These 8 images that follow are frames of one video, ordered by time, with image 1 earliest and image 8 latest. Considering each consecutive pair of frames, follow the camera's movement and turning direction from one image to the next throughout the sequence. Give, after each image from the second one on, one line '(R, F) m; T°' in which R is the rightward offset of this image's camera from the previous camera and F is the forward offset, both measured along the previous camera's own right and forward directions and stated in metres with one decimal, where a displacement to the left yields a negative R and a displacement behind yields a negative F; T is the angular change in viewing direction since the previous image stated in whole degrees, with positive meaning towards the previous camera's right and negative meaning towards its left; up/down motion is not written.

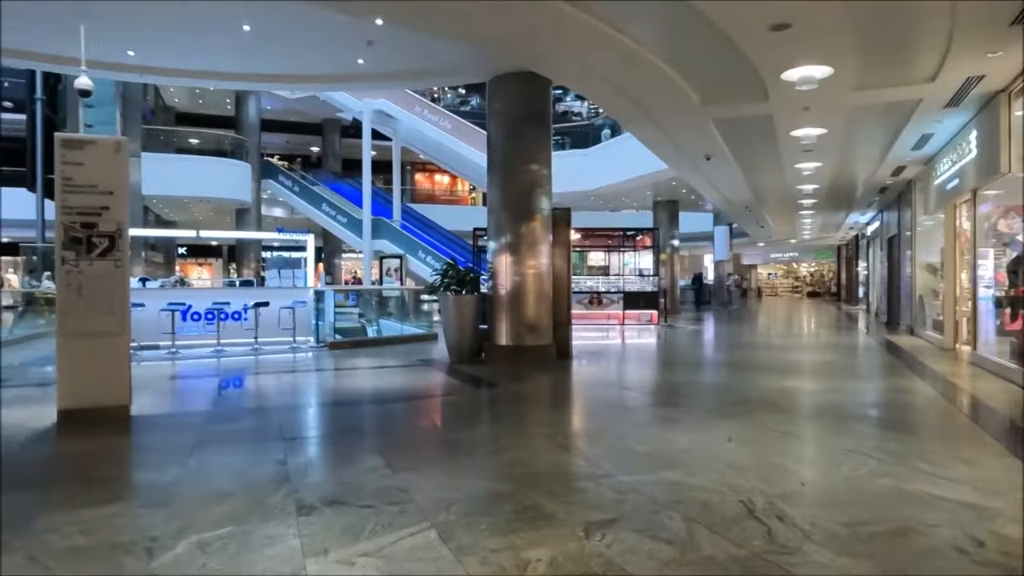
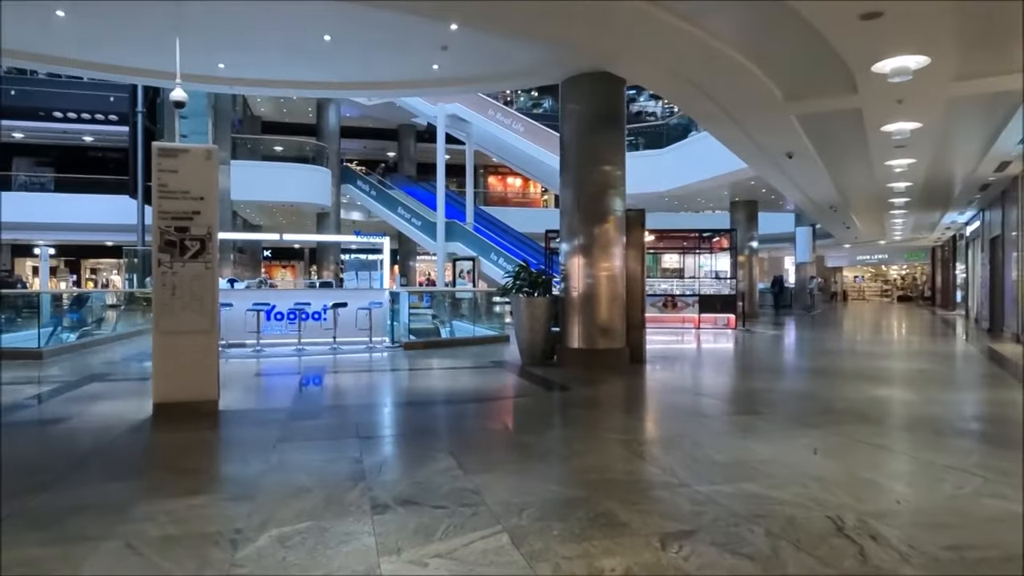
(0.0, 0.0) m; -6°
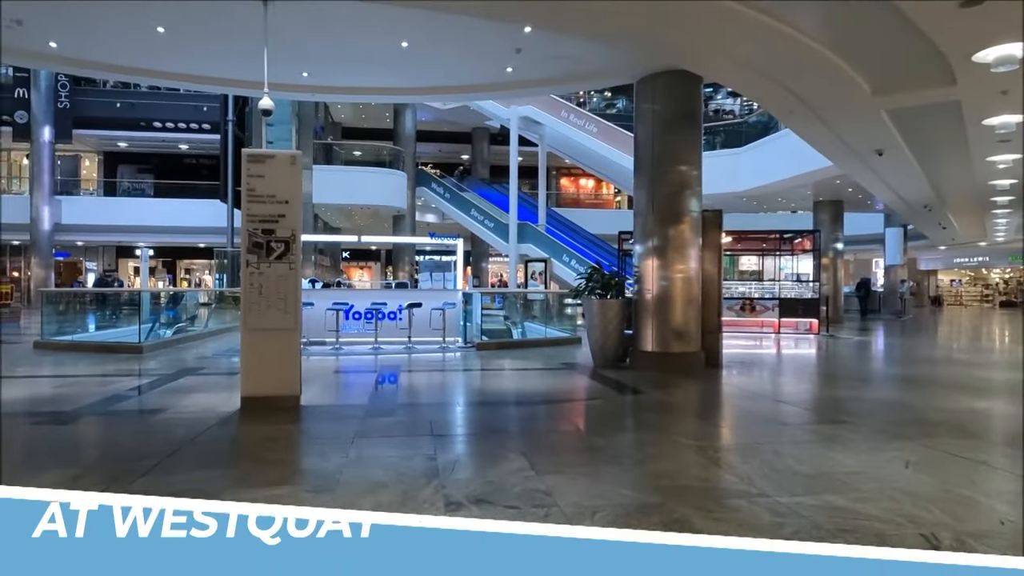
(0.0, 0.0) m; -6°
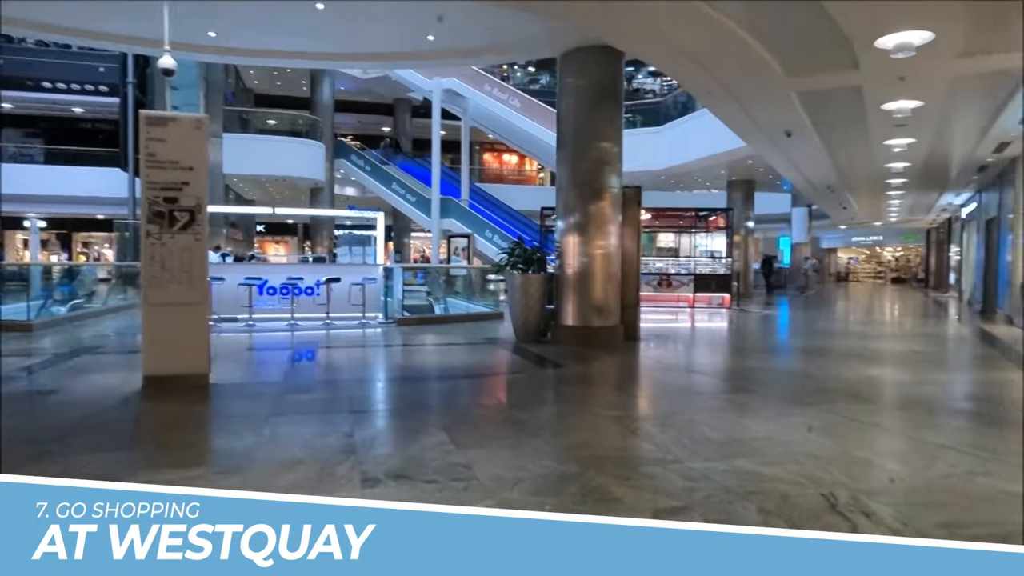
(0.0, +0.1) m; +7°
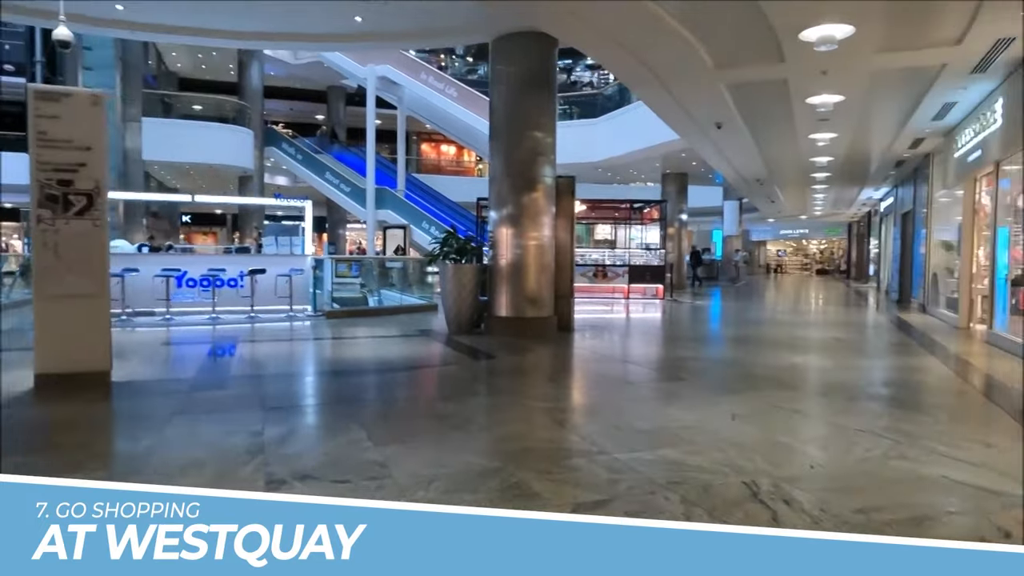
(+0.1, +0.1) m; +5°
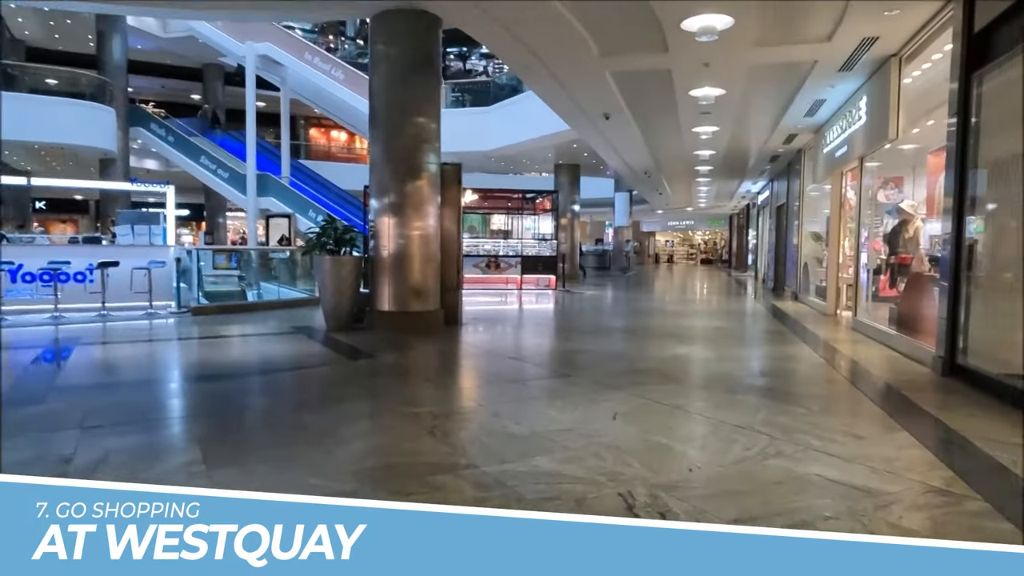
(+0.2, +0.3) m; +9°
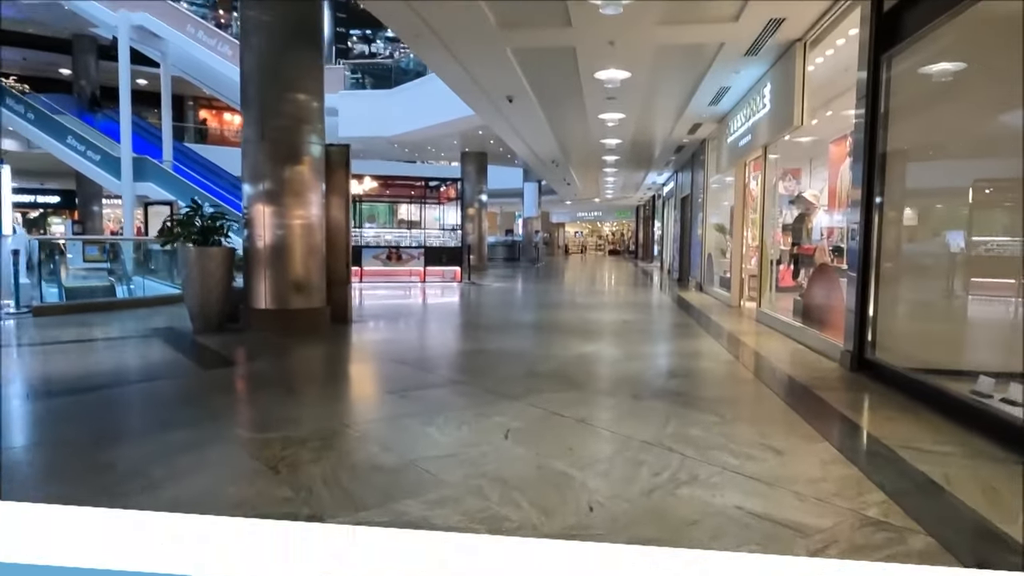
(+0.2, +0.6) m; +8°
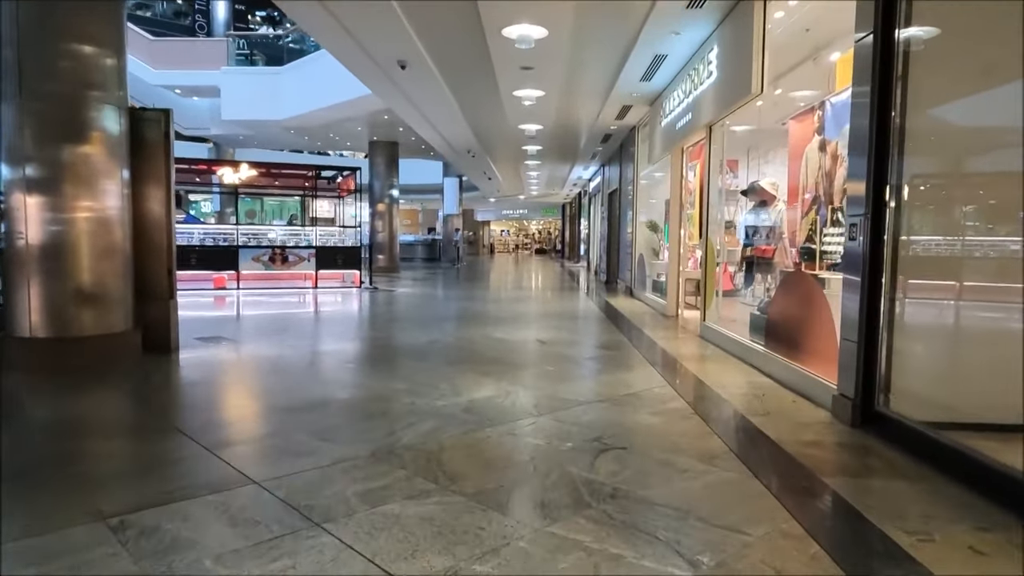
(+0.4, +1.6) m; +6°
